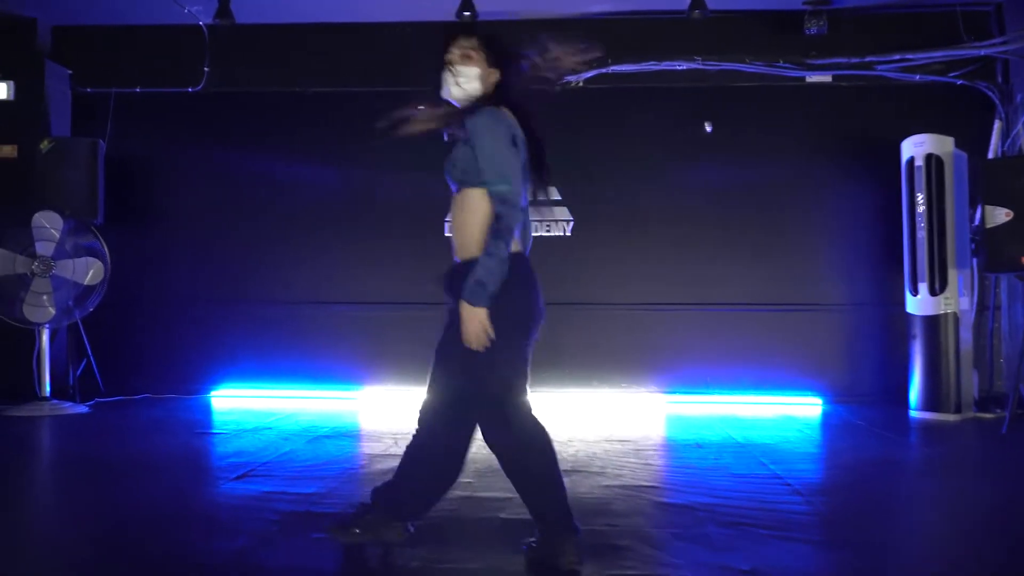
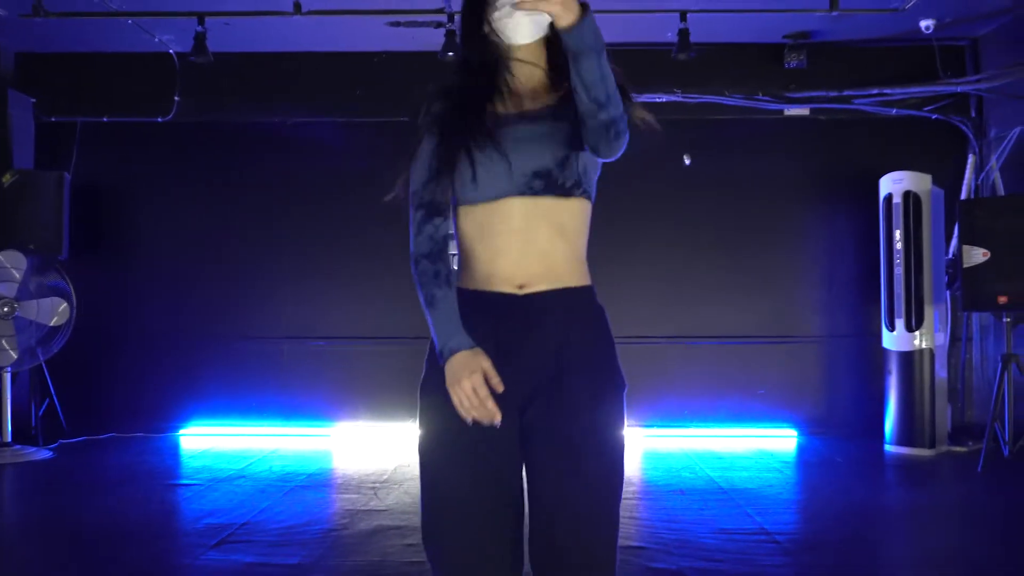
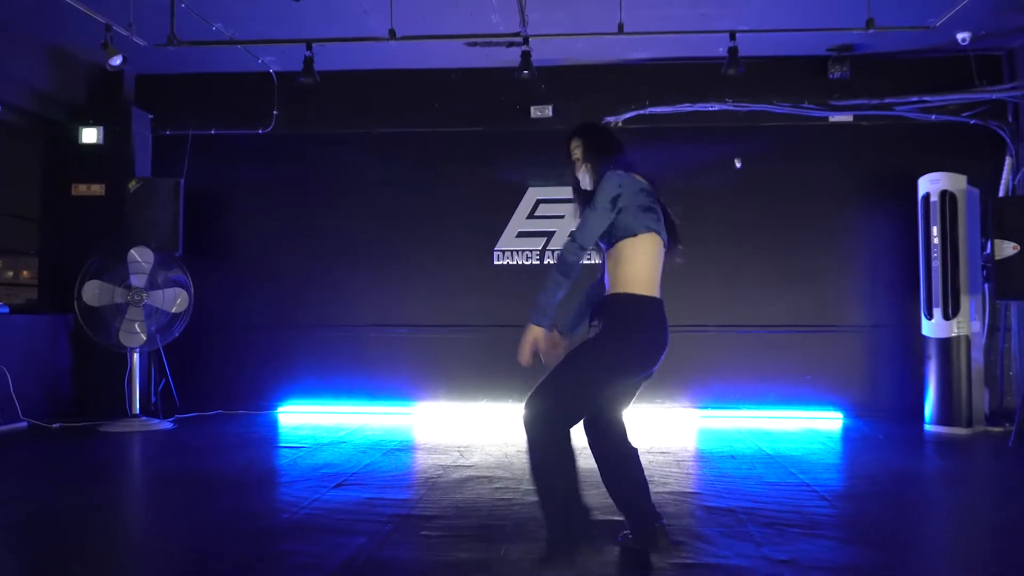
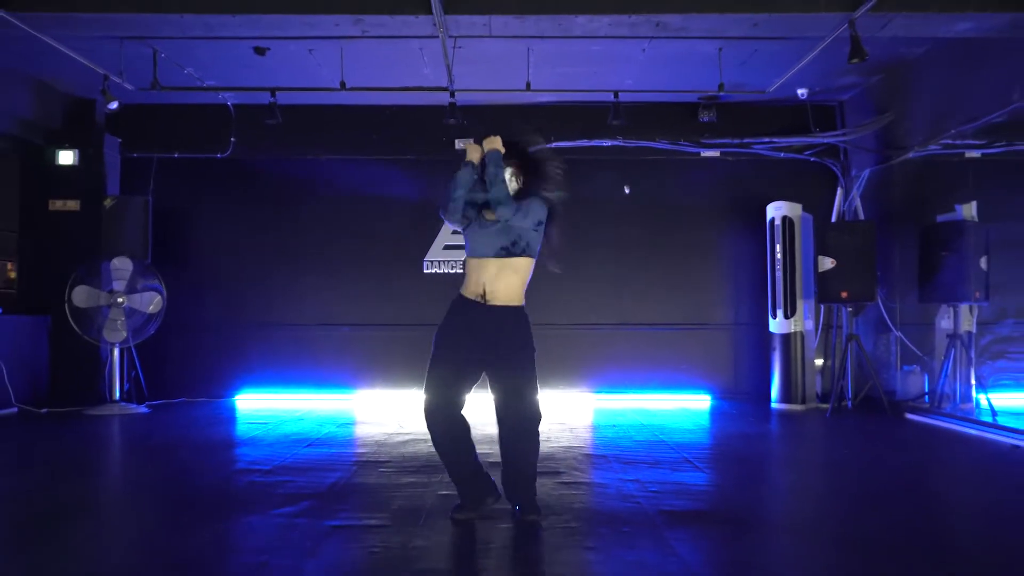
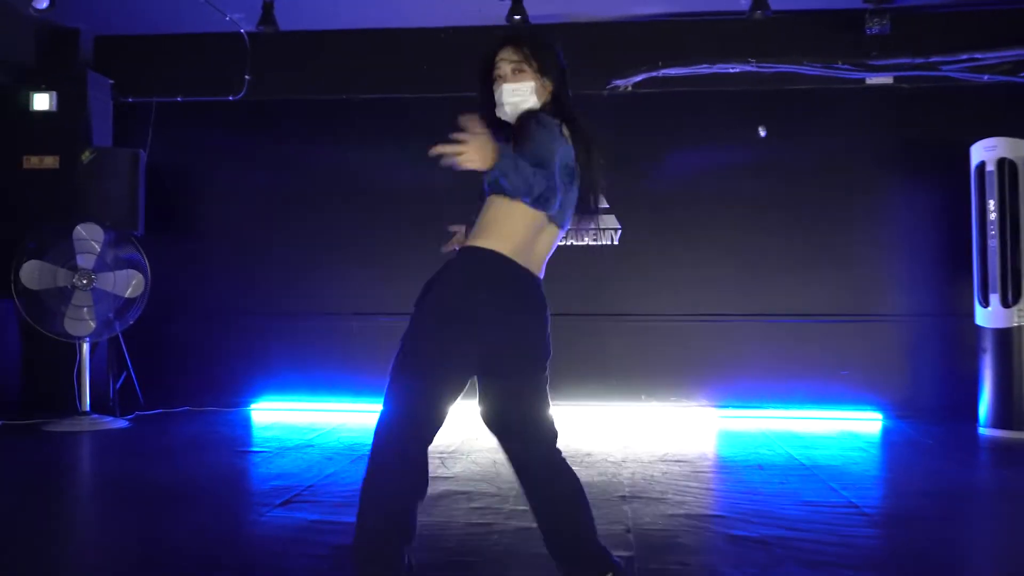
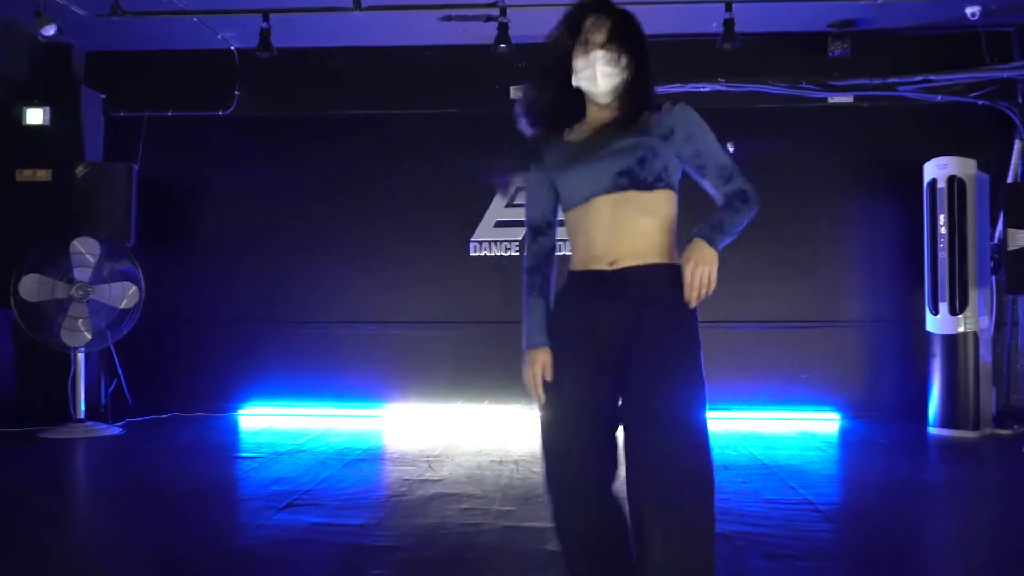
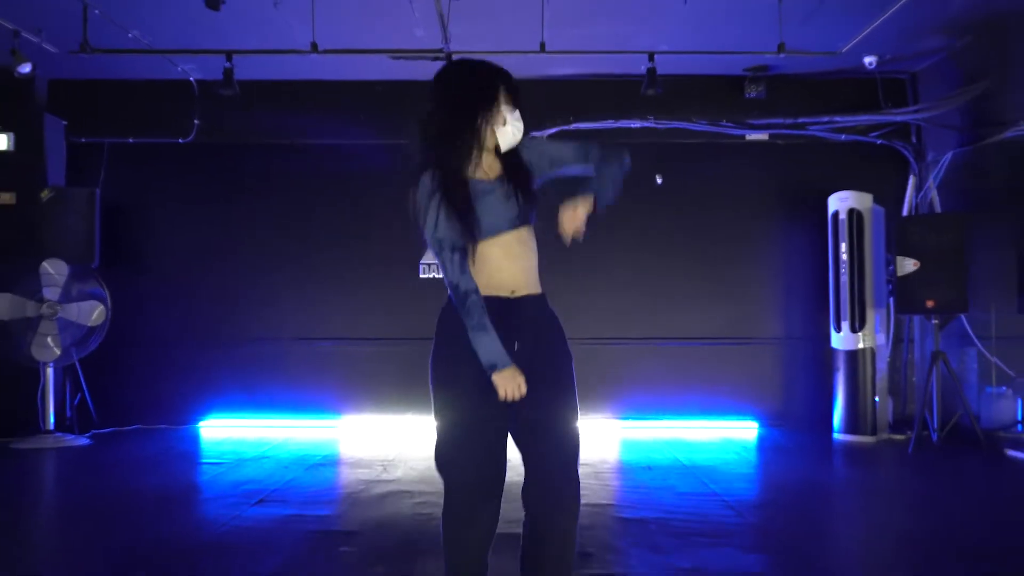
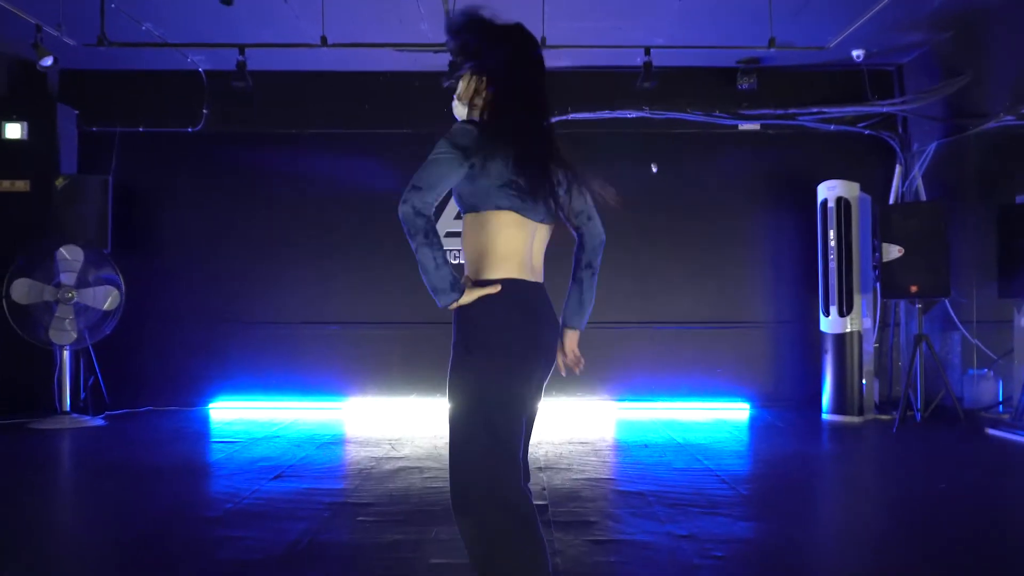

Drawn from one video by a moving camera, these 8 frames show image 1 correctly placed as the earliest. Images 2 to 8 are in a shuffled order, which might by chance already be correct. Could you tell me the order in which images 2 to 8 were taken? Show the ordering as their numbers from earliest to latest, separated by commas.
5, 3, 6, 2, 7, 4, 8
